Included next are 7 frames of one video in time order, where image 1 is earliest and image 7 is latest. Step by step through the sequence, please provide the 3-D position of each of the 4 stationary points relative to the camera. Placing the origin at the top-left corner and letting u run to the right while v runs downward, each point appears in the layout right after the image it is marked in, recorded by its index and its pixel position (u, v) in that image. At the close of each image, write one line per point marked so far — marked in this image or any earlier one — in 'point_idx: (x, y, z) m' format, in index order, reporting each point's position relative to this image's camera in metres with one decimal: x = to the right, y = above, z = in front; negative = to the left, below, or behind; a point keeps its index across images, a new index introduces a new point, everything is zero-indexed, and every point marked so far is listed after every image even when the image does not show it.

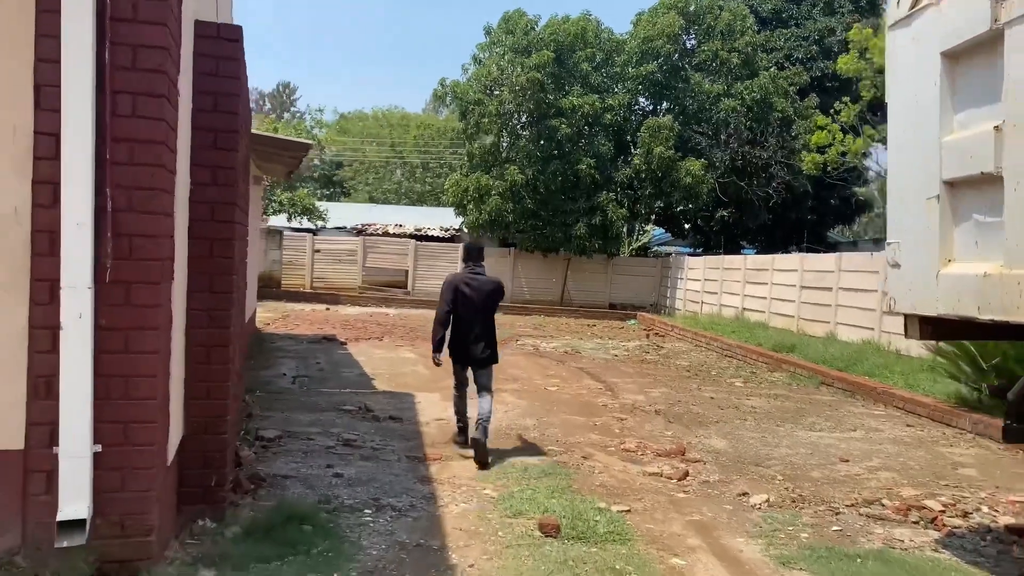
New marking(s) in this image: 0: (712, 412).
0: (+1.9, -1.2, +8.0) m
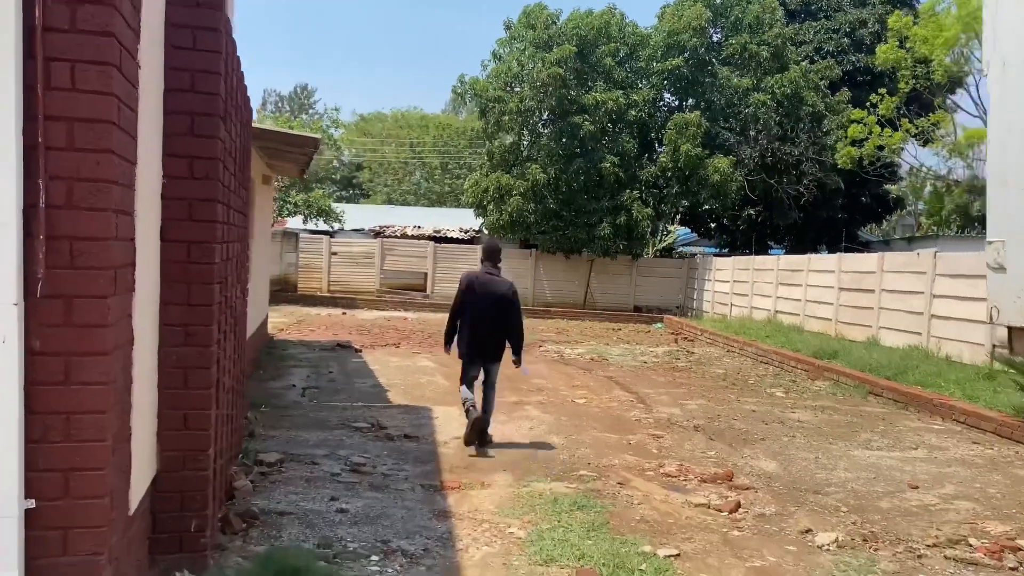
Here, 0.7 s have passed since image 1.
0: (+2.1, -1.2, +7.3) m
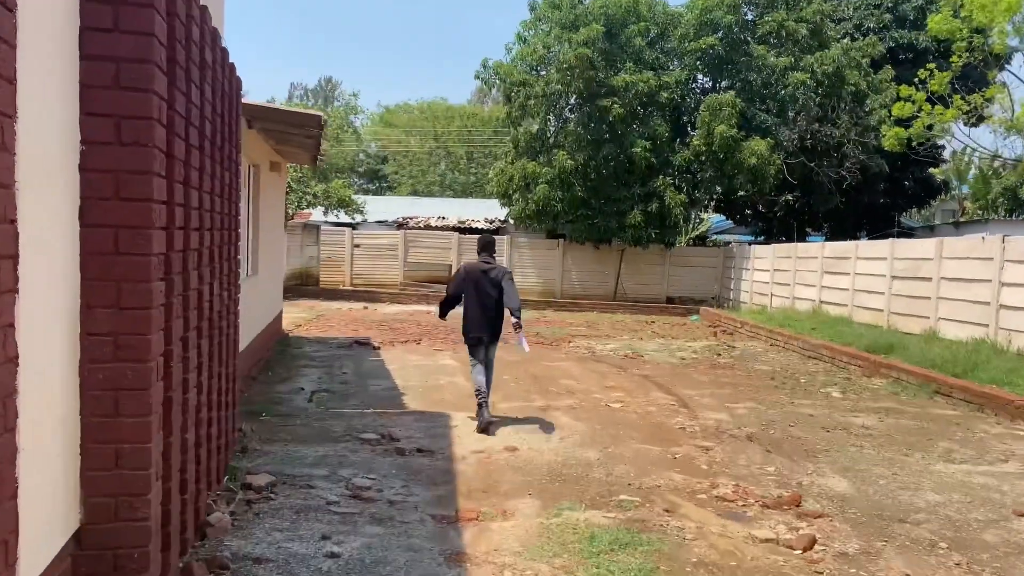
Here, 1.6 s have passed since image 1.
0: (+2.3, -1.1, +6.5) m
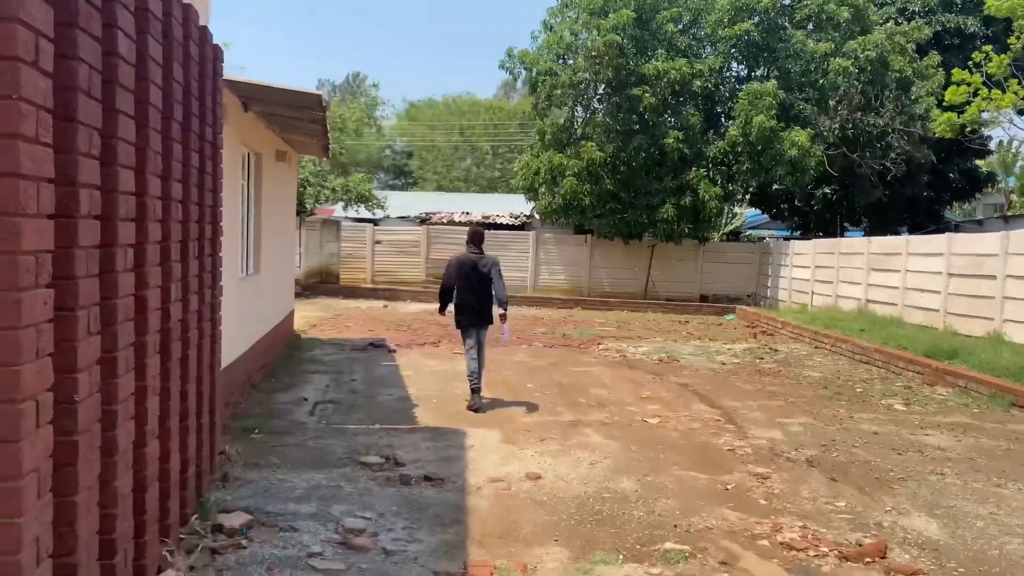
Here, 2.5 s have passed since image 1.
0: (+2.5, -1.1, +5.6) m
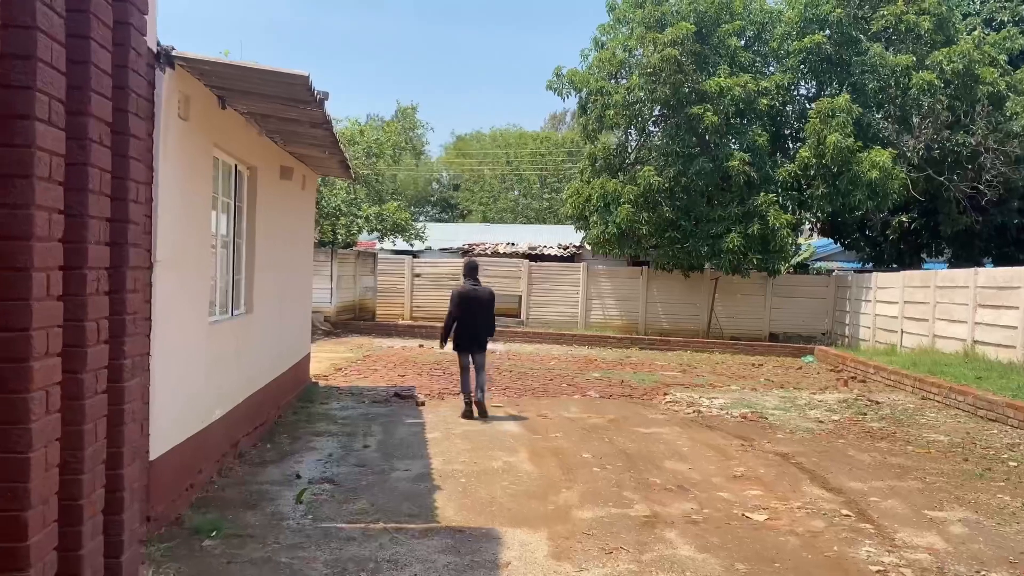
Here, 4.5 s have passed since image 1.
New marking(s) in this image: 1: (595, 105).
0: (+2.7, -1.4, +3.7) m
1: (+1.9, +4.1, +19.1) m
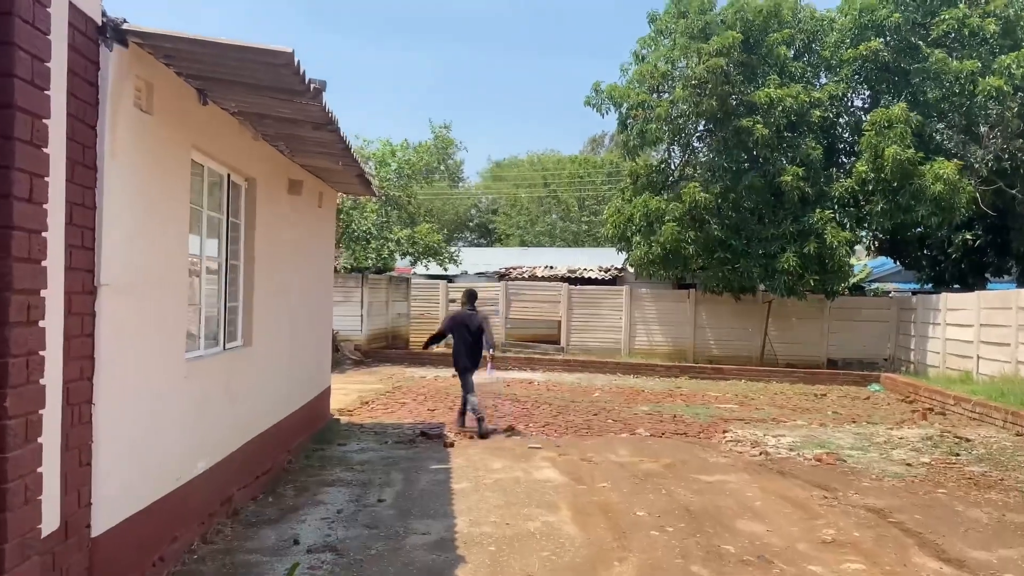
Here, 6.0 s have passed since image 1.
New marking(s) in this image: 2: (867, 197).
0: (+2.9, -1.4, +2.6) m
1: (+2.6, +3.6, +18.1) m
2: (+6.9, +1.8, +16.5) m
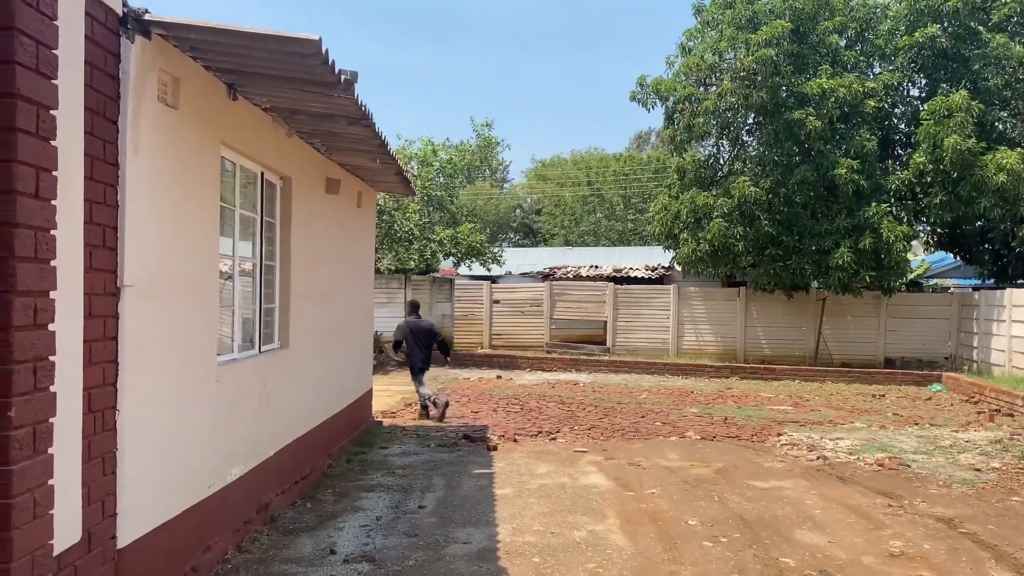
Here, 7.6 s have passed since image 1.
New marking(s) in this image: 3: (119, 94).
0: (+3.0, -1.4, +2.2) m
1: (+3.6, +3.6, +17.7) m
2: (+7.7, +1.9, +15.9) m
3: (-1.5, +0.7, +3.2) m
